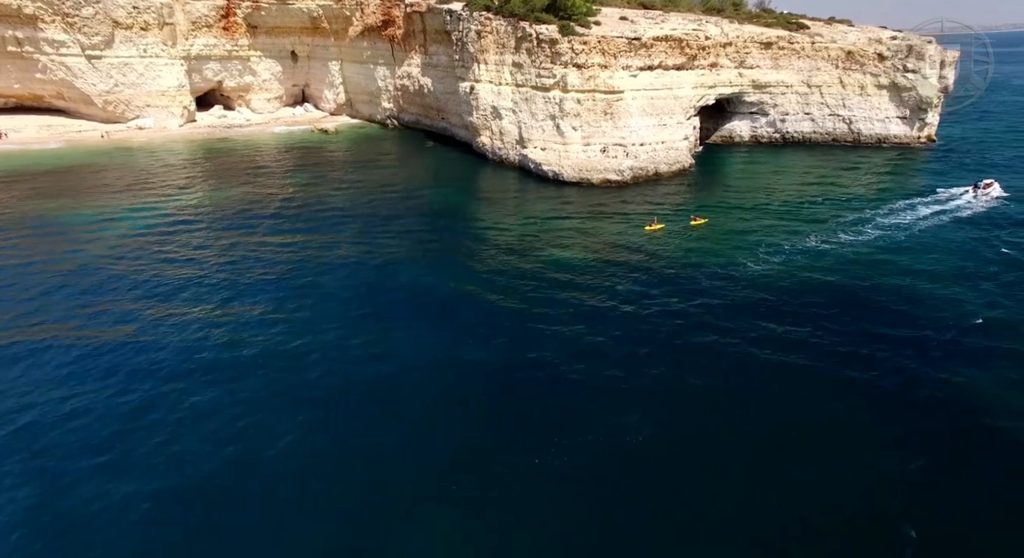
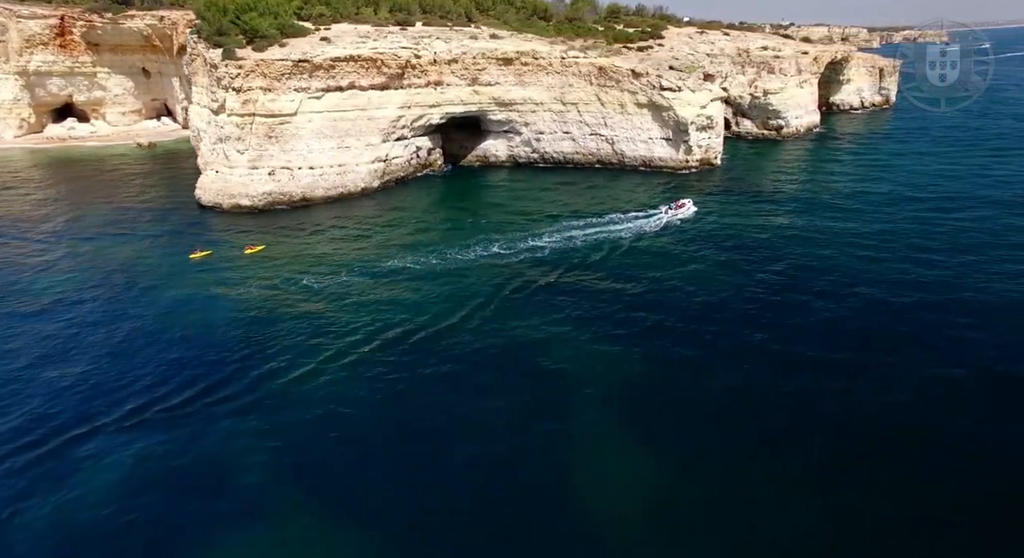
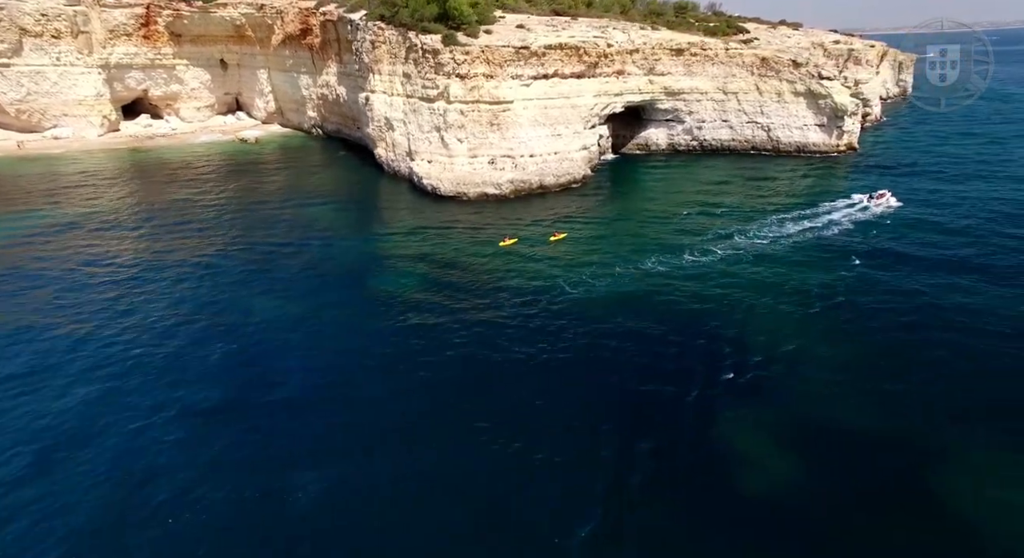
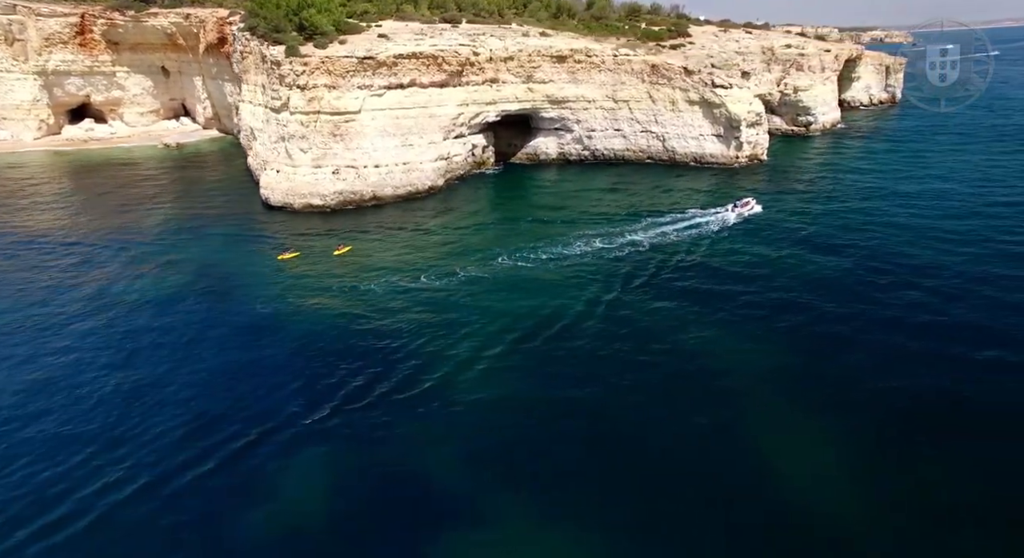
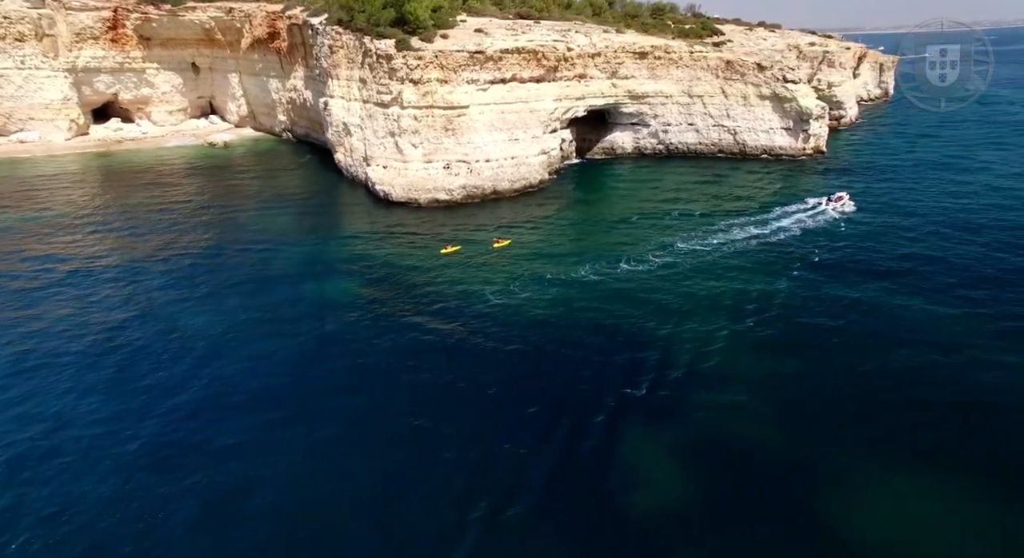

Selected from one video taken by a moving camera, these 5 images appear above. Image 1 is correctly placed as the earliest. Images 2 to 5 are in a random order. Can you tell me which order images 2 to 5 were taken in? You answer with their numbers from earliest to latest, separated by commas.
3, 5, 4, 2
